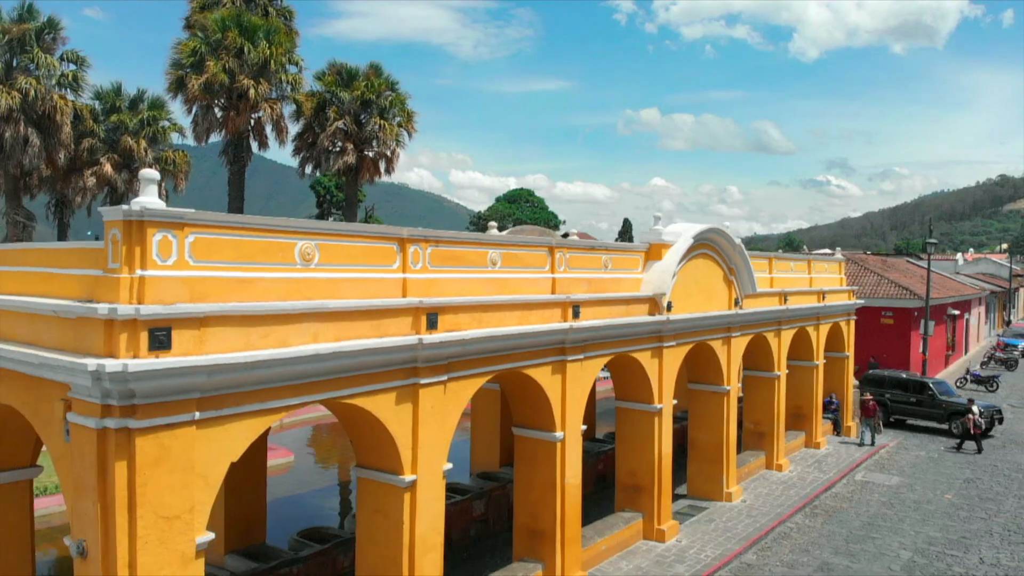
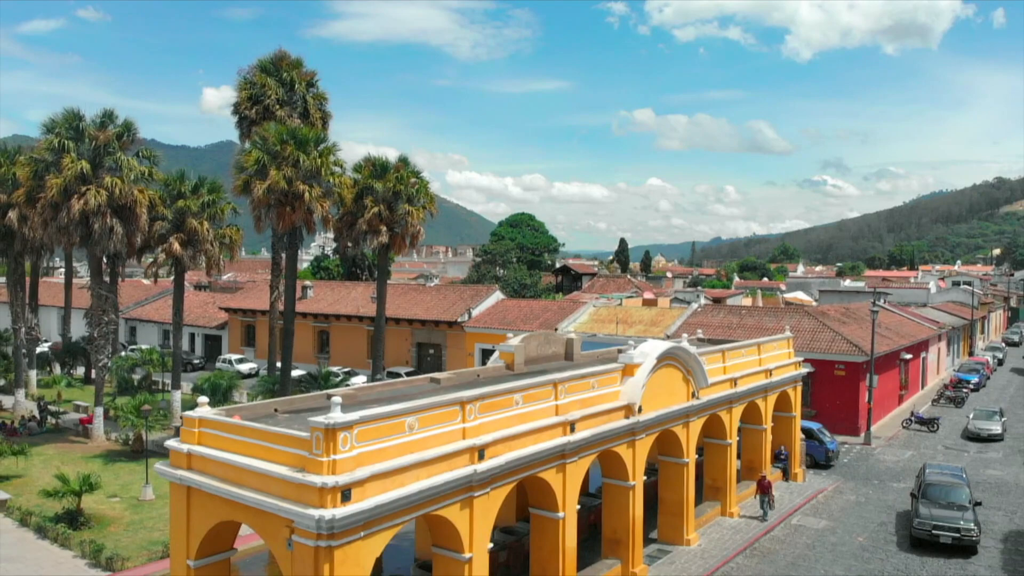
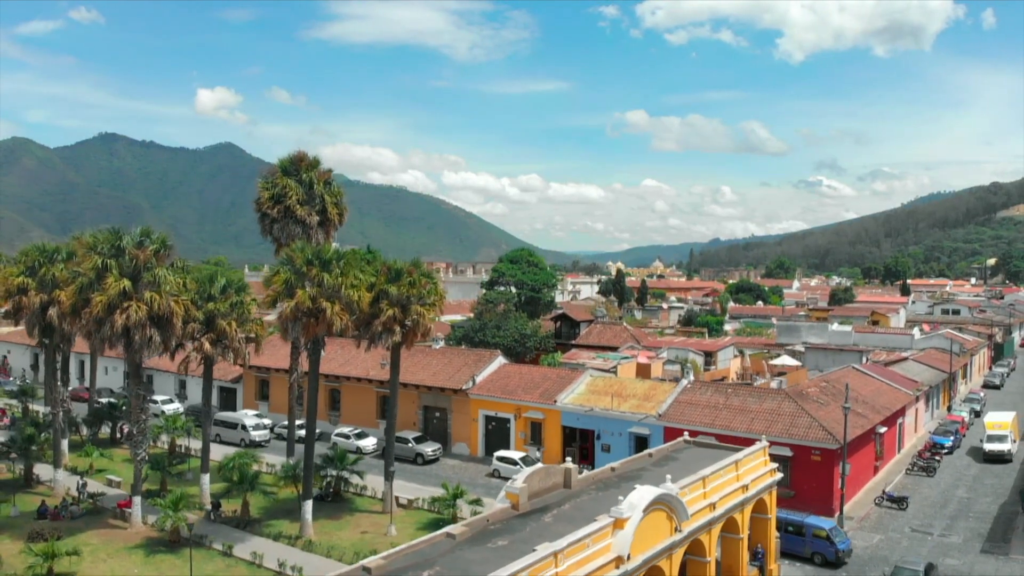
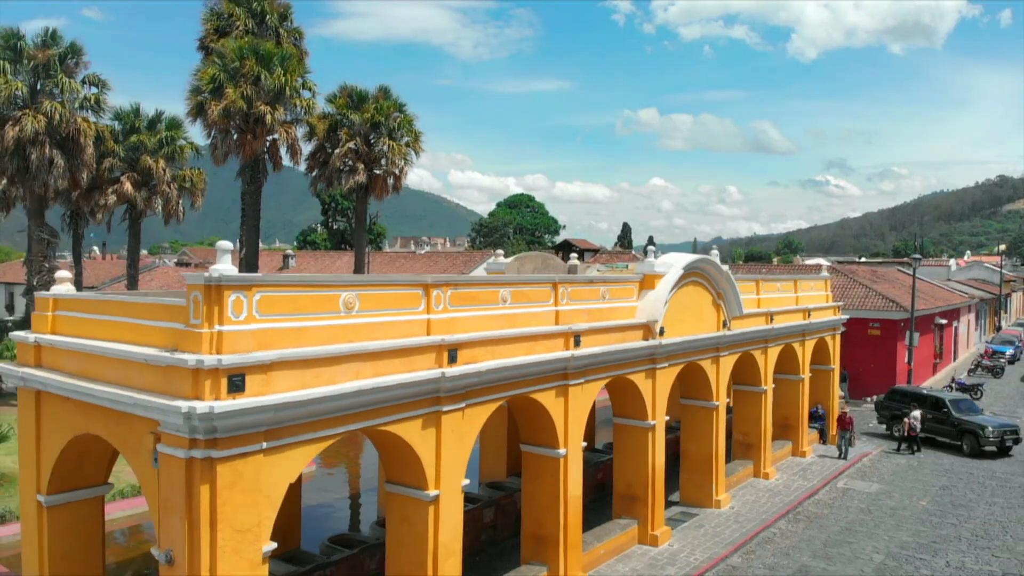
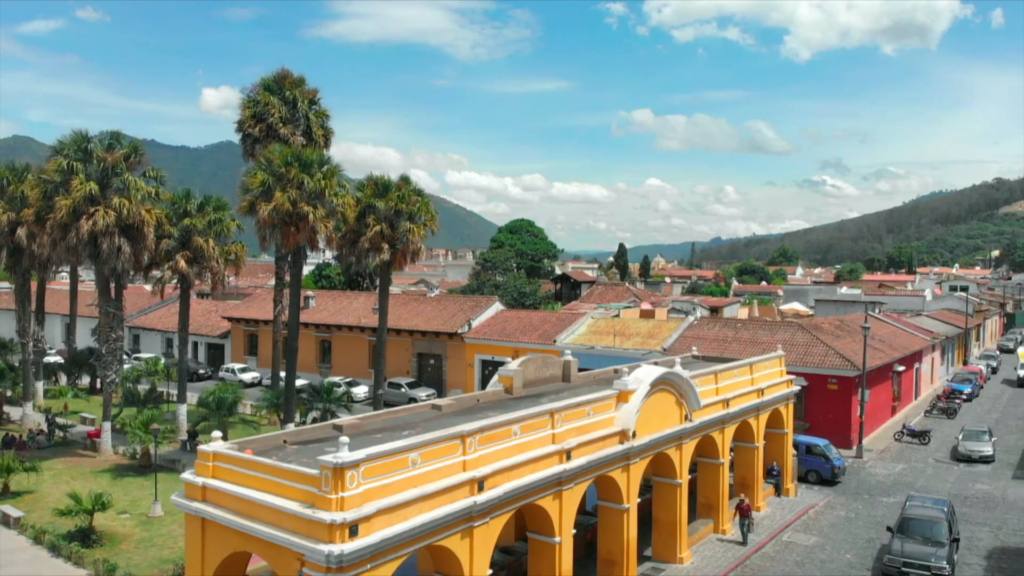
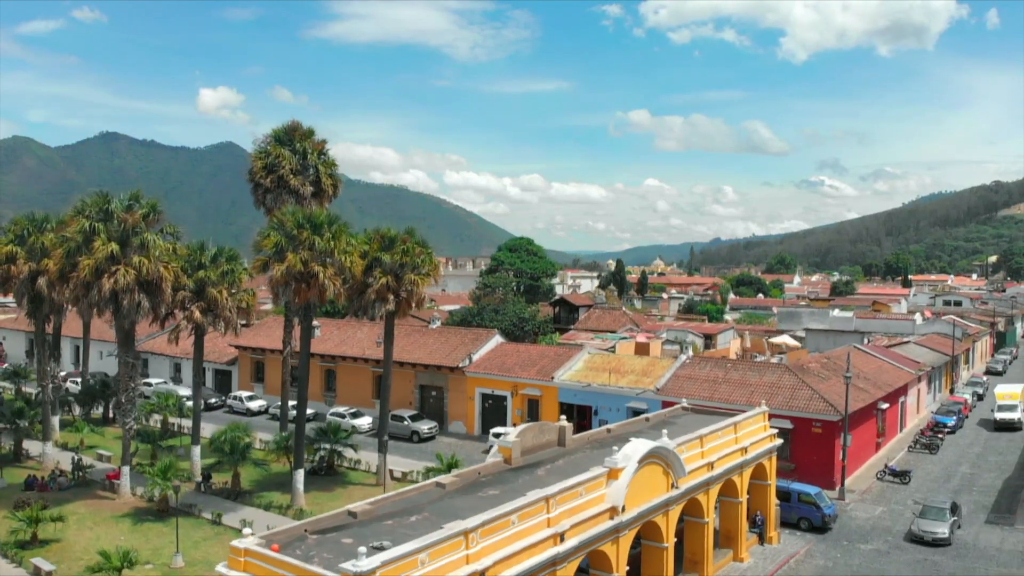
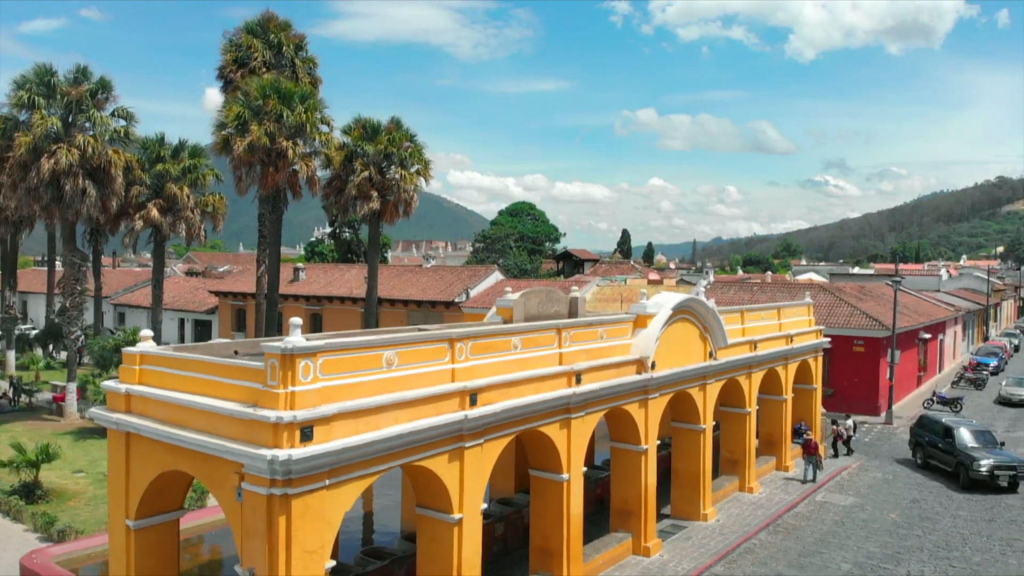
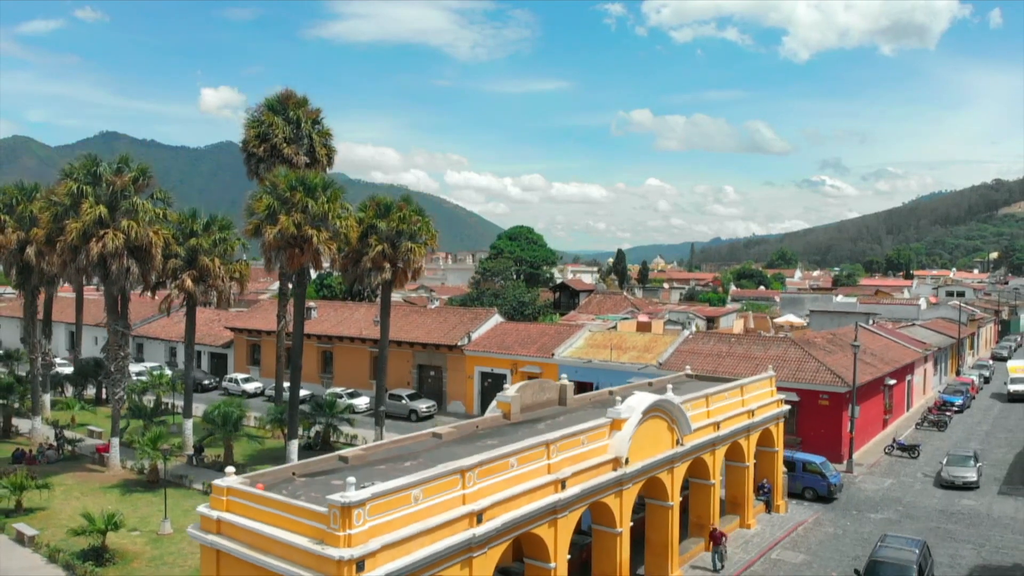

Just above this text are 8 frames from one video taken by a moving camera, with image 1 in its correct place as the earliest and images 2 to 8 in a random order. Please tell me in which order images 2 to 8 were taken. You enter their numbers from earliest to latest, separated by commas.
4, 7, 2, 5, 8, 6, 3
